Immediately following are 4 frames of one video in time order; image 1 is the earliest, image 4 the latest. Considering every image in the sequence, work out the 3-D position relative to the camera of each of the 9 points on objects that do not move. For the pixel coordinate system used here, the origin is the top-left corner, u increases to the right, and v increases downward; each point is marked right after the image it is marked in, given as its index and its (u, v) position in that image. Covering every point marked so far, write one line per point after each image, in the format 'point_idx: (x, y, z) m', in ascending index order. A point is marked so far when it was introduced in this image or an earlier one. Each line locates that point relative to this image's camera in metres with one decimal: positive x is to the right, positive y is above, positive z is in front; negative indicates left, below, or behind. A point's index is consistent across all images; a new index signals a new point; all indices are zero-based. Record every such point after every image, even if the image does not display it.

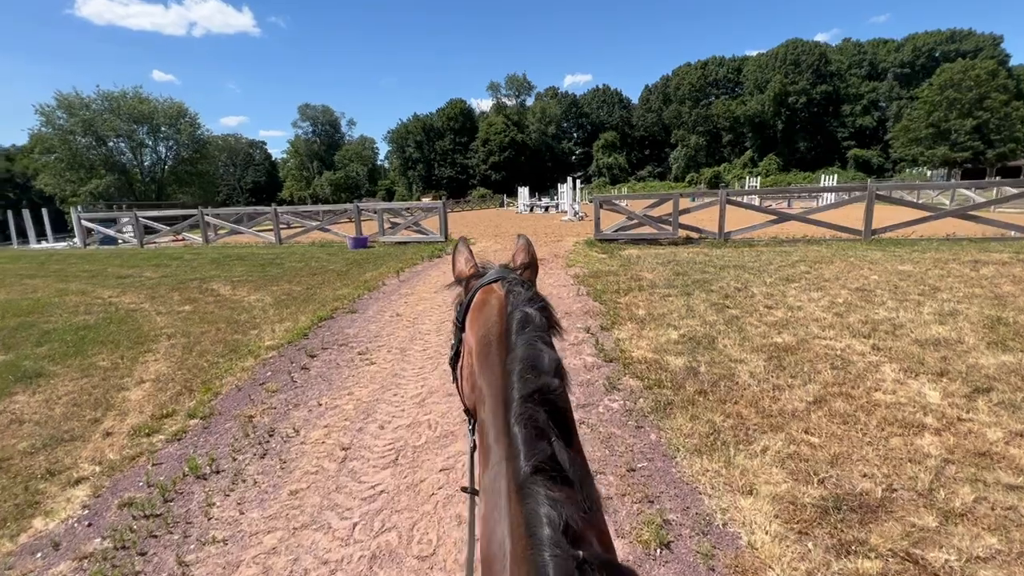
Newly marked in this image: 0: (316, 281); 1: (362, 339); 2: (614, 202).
0: (-3.8, +0.1, +9.0) m
1: (-1.8, -0.6, +5.5) m
2: (+2.5, +2.1, +11.3) m
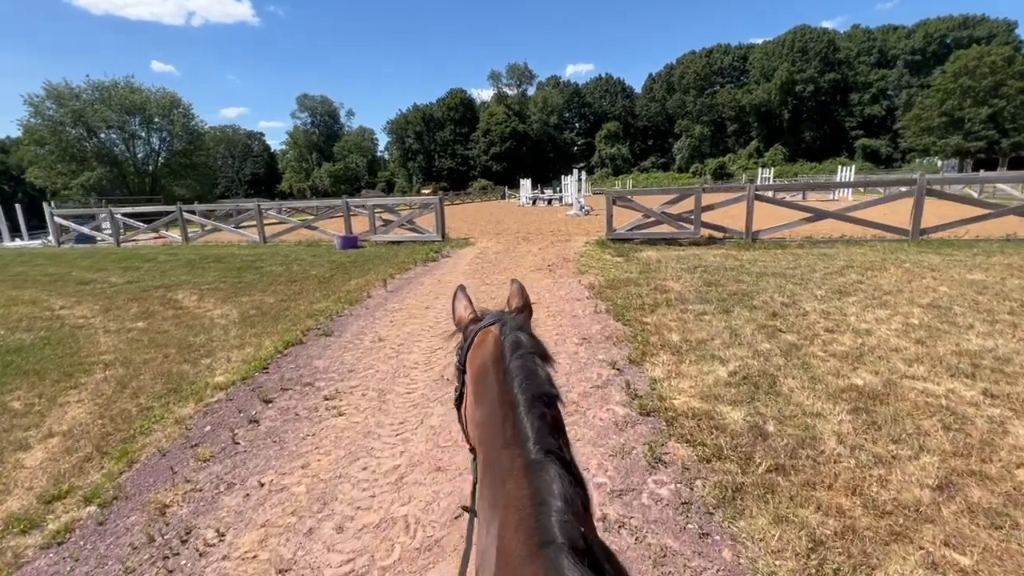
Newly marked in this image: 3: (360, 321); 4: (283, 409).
0: (-3.7, 0.0, +7.9) m
1: (-1.7, -0.8, +4.4) m
2: (+2.5, +2.0, +10.2) m
3: (-1.9, -0.4, +5.9) m
4: (-1.9, -1.0, +3.9) m
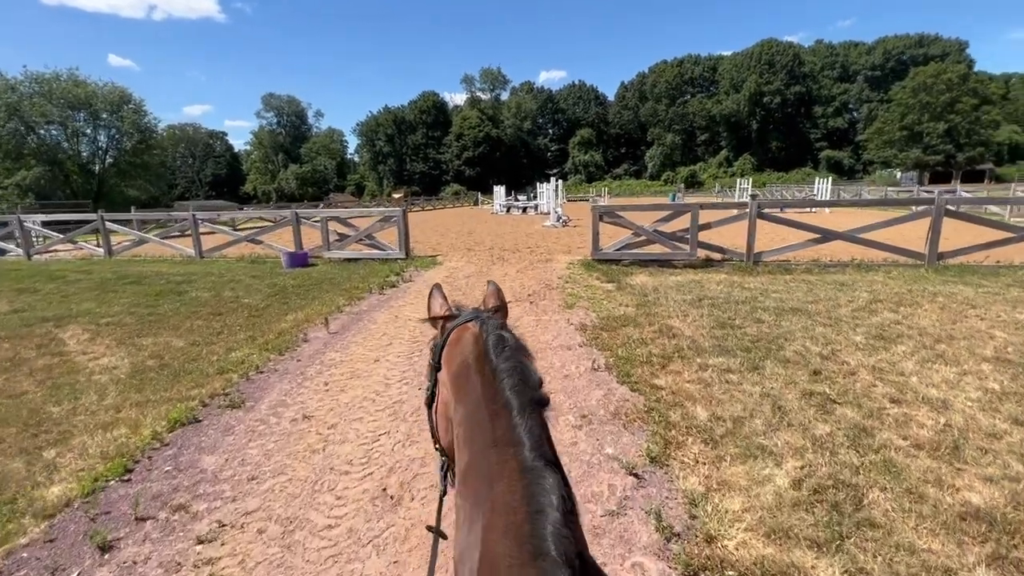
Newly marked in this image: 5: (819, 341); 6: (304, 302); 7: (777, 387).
0: (-4.1, -0.5, +6.4) m
1: (-1.9, -1.3, +3.0) m
2: (+2.0, +1.4, +9.1) m
3: (-2.2, -0.9, +4.5) m
4: (-2.1, -1.5, +2.5) m
5: (+3.4, -0.6, +5.1) m
6: (-3.3, -0.2, +7.3) m
7: (+2.4, -0.9, +4.2) m
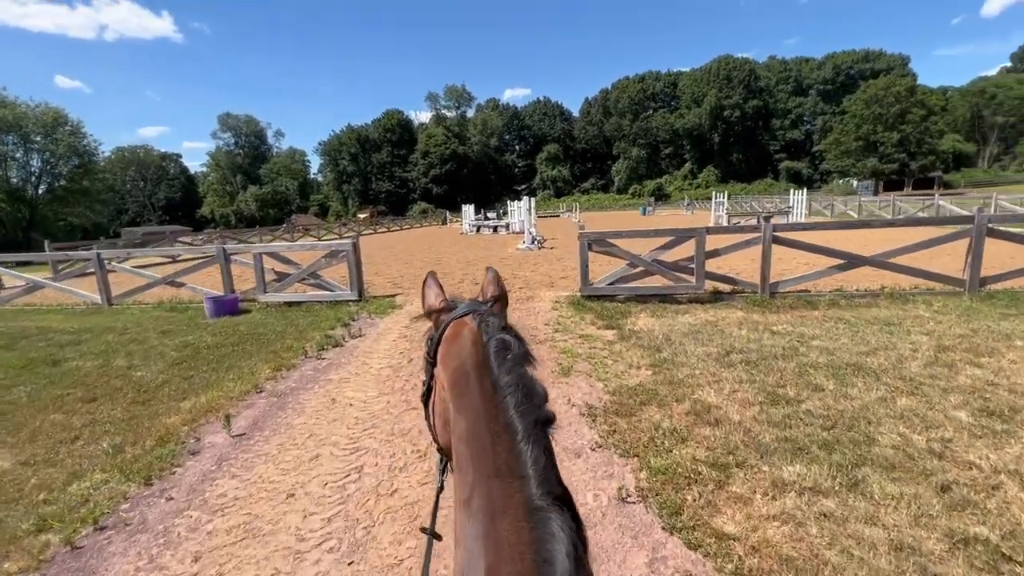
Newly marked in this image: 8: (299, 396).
0: (-4.3, -1.3, +4.6) m
1: (-1.9, -1.9, +1.3) m
2: (+1.6, +0.8, +7.7) m
3: (-2.2, -1.6, +2.7) m
4: (-2.0, -2.1, +0.8) m
5: (+3.2, -1.1, +3.8) m
6: (-3.5, -1.0, +5.5) m
7: (+2.3, -1.4, +2.7) m
8: (-2.2, -1.1, +4.7) m
